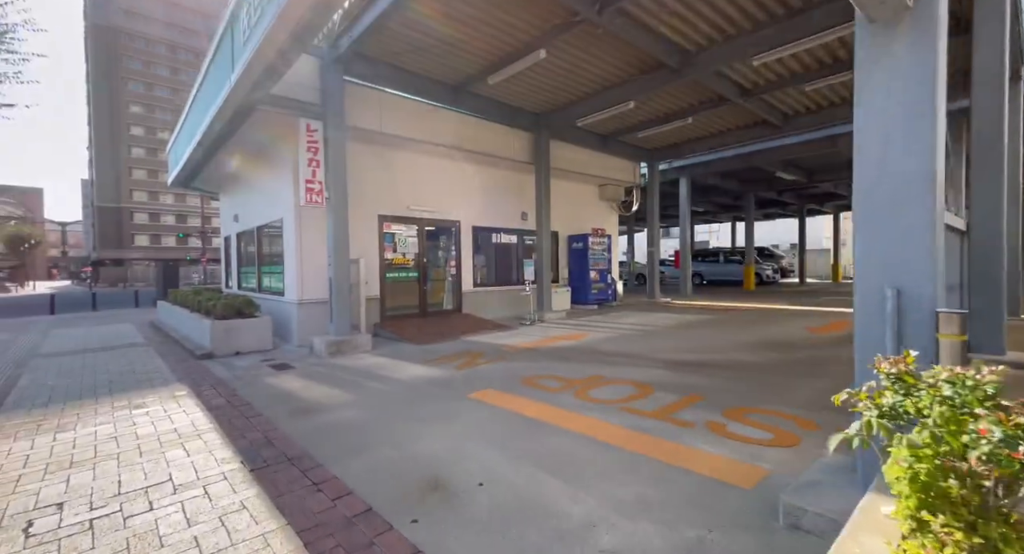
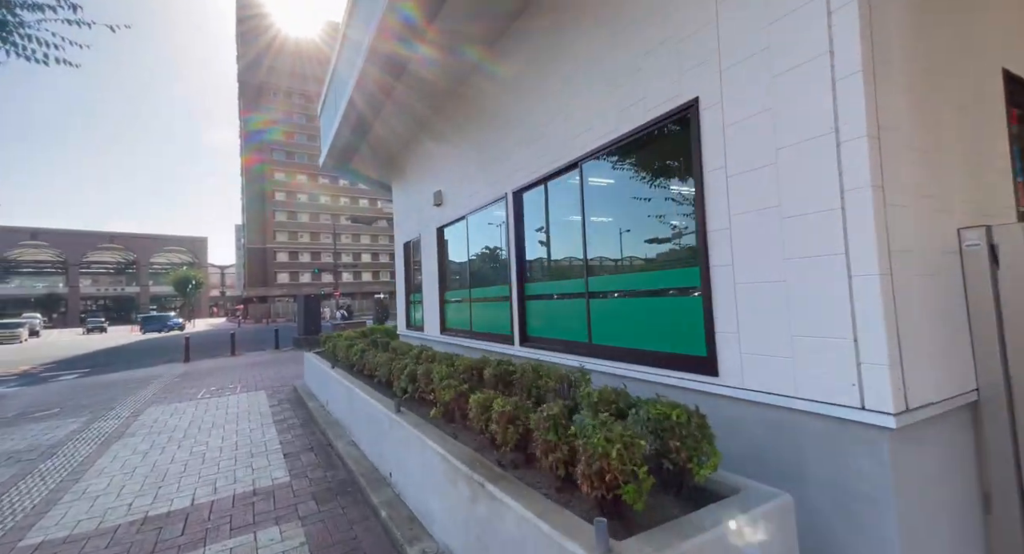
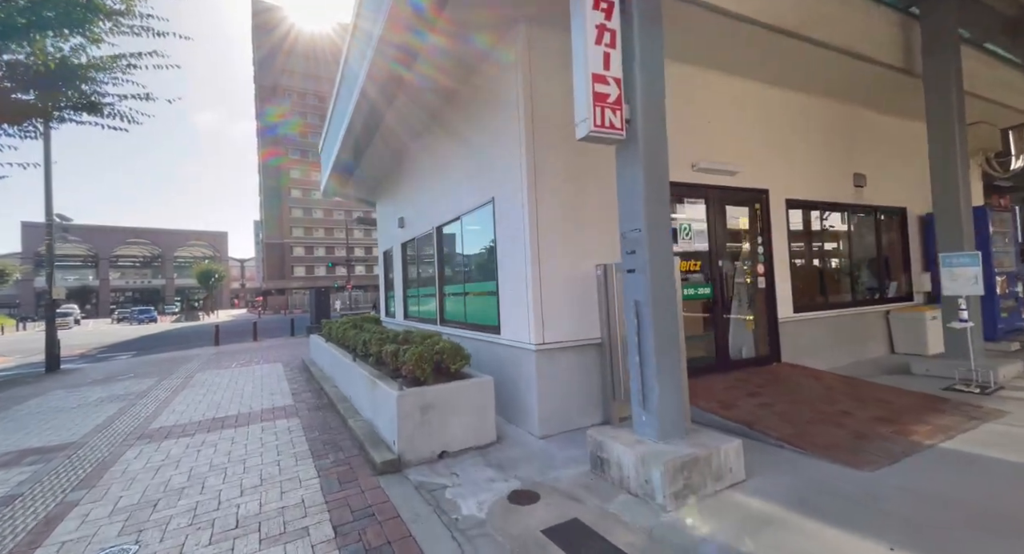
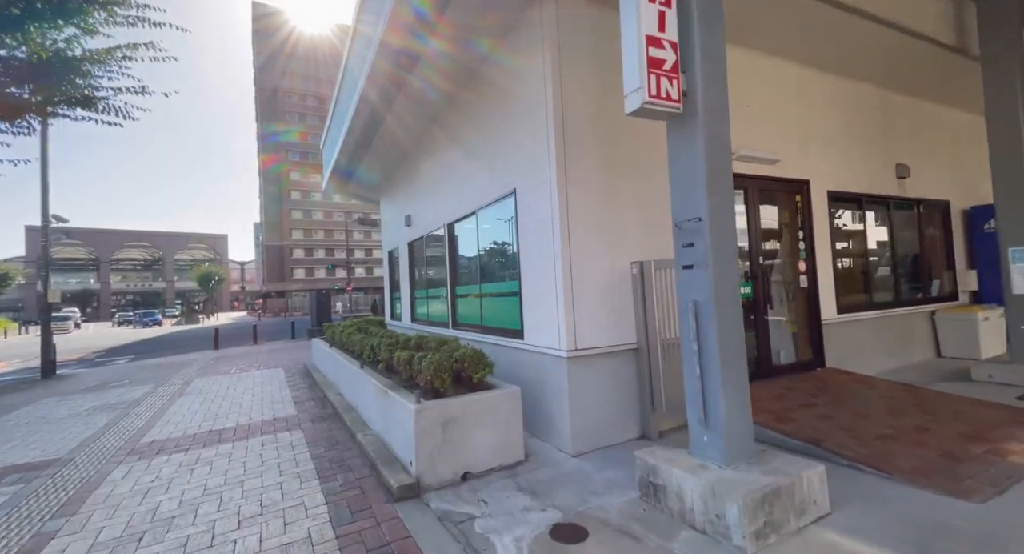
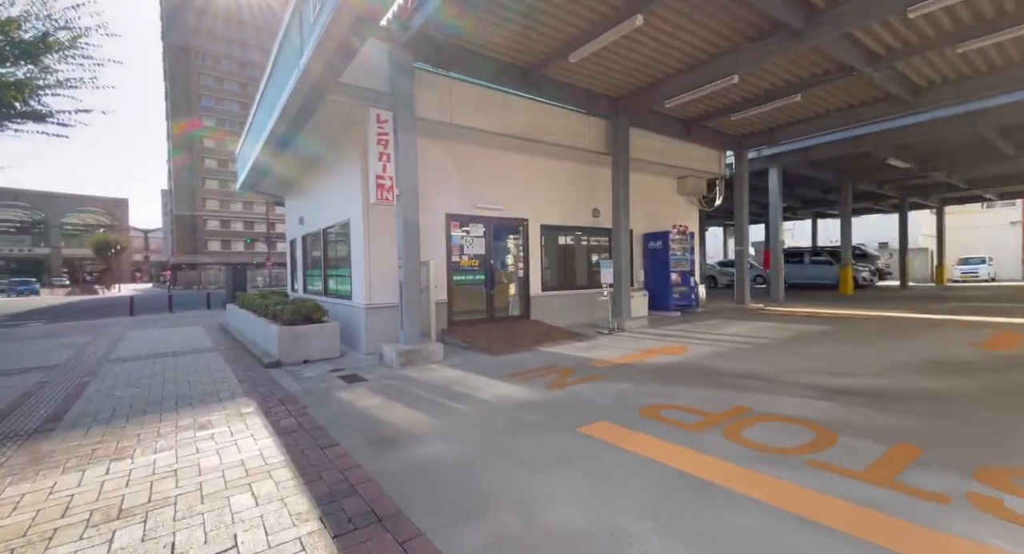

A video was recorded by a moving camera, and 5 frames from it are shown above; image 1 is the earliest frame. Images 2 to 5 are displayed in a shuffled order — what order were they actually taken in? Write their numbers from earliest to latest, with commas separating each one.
5, 3, 4, 2
